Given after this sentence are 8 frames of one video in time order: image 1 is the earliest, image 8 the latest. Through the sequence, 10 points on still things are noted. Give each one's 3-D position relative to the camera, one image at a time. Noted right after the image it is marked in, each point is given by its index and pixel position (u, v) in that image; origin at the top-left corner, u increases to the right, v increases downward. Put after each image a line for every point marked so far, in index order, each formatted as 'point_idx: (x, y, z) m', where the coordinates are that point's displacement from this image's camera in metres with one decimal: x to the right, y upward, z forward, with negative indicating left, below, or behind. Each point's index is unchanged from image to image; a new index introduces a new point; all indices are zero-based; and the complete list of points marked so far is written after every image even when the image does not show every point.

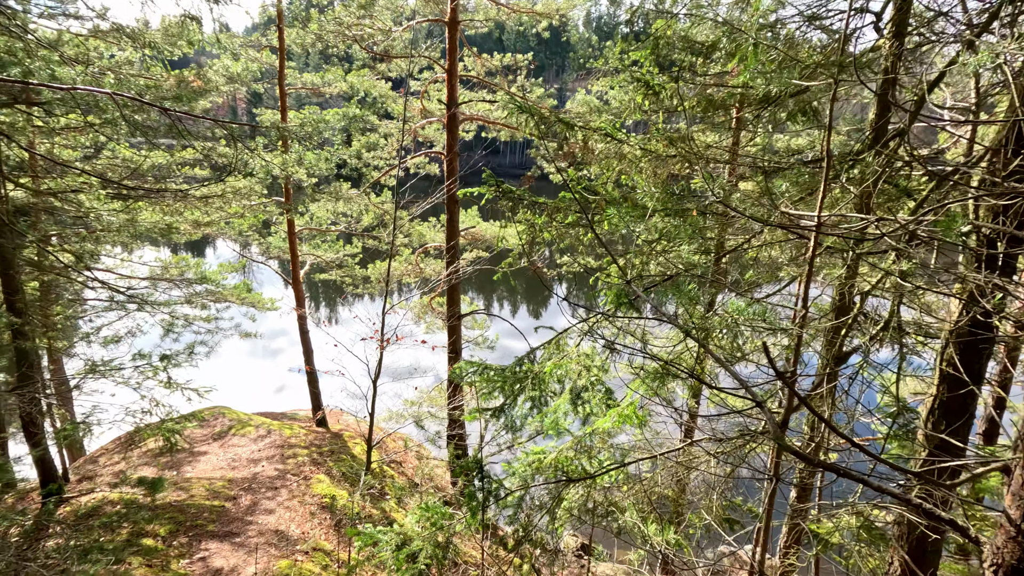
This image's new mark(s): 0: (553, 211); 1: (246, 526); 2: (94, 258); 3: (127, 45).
0: (+0.3, +0.6, +4.0) m
1: (-2.3, -2.1, +4.7) m
2: (-5.3, +0.4, +6.7) m
3: (-4.1, +2.6, +5.7) m
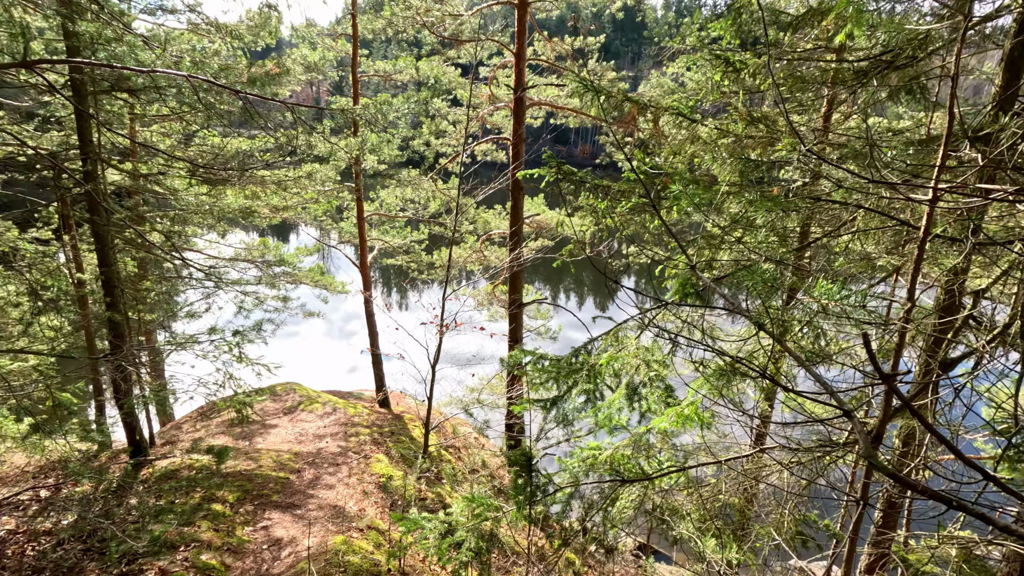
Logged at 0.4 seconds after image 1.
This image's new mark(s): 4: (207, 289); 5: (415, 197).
0: (+0.7, +0.6, +3.8) m
1: (-1.8, -1.9, +4.8) m
2: (-4.4, +0.7, +7.2) m
3: (-3.4, +2.9, +6.0) m
4: (-4.0, 0.0, +7.0) m
5: (-1.7, +1.6, +9.5) m
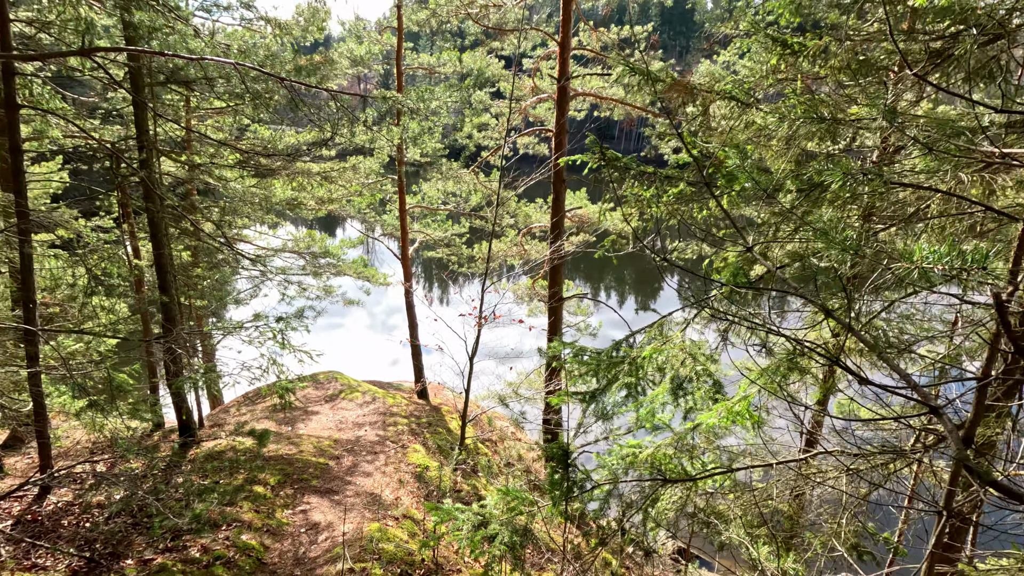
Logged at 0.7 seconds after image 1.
0: (+1.0, +0.7, +3.6) m
1: (-1.5, -1.8, +4.9) m
2: (-3.9, +0.8, +7.4) m
3: (-2.9, +3.0, +6.2) m
4: (-3.4, +0.1, +7.2) m
5: (-1.0, +1.7, +9.5) m
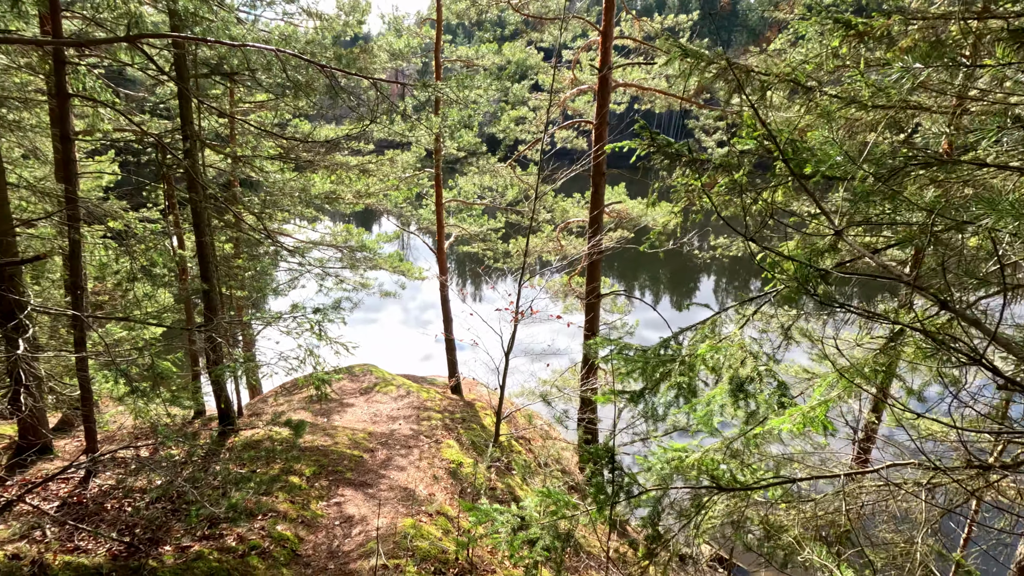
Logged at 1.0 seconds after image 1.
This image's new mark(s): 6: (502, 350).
0: (+1.3, +0.7, +3.4) m
1: (-1.2, -1.7, +4.8) m
2: (-3.4, +0.9, +7.5) m
3: (-2.4, +3.1, +6.2) m
4: (-3.0, +0.2, +7.2) m
5: (-0.3, +1.8, +9.4) m
6: (-0.1, -0.8, +7.3) m
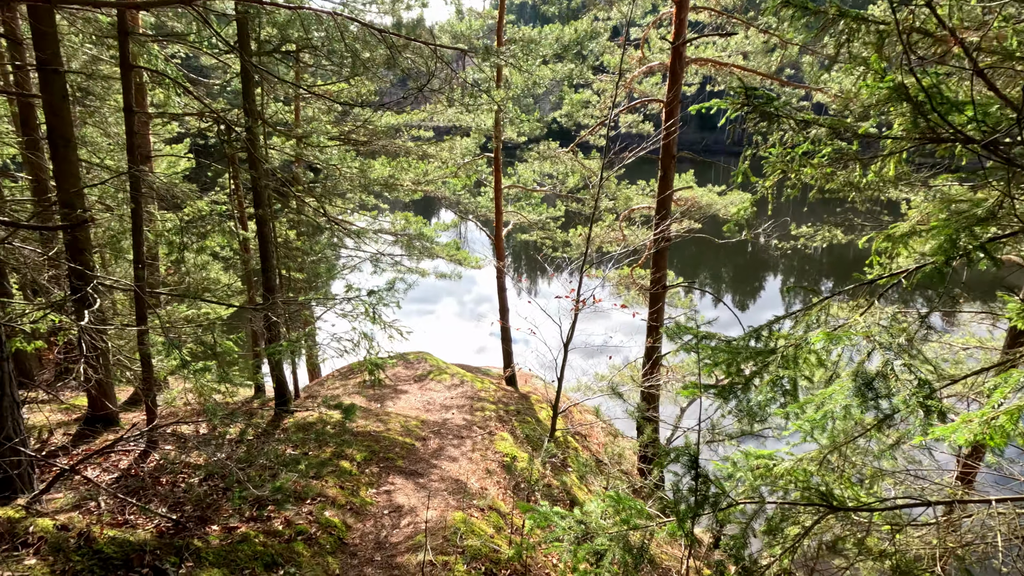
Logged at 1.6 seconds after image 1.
0: (+1.7, +0.8, +3.0) m
1: (-0.7, -1.6, +4.7) m
2: (-2.5, +1.2, +7.5) m
3: (-1.7, +3.3, +6.1) m
4: (-2.2, +0.5, +7.2) m
5: (+0.7, +2.0, +9.1) m
6: (+0.6, -0.7, +7.0) m
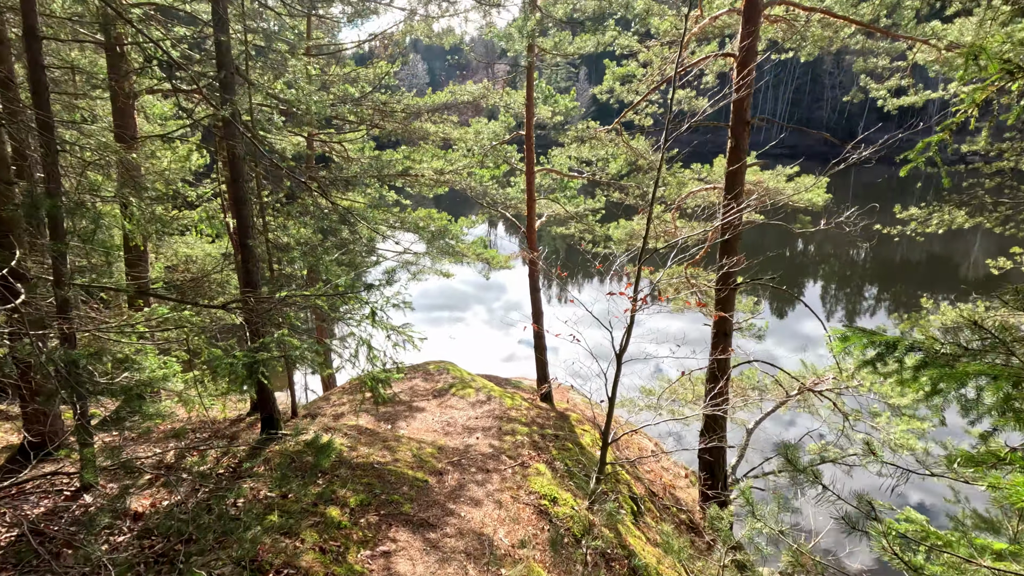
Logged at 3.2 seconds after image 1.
0: (+1.9, +0.9, +1.8) m
1: (-0.4, -1.5, +3.6) m
2: (-2.1, +1.2, +6.6) m
3: (-1.3, +3.3, +5.1) m
4: (-1.8, +0.5, +6.3) m
5: (+1.2, +2.0, +8.0) m
6: (+1.0, -0.7, +5.9) m
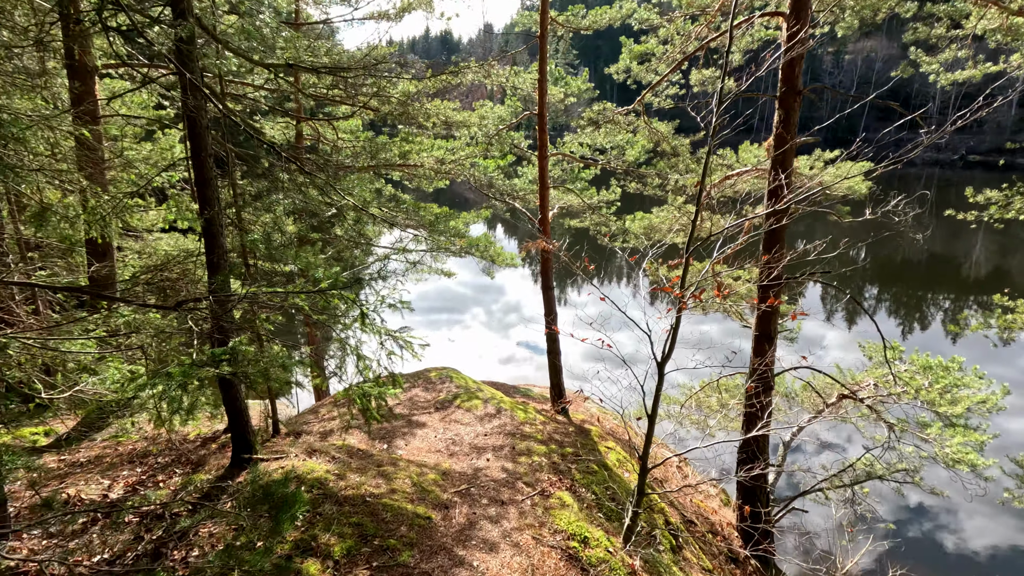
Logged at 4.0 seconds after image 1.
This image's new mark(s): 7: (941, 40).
0: (+2.0, +0.9, +1.1) m
1: (-0.3, -1.5, +2.9) m
2: (-2.0, +1.2, +5.9) m
3: (-1.2, +3.3, +4.4) m
4: (-1.6, +0.5, +5.6) m
5: (+1.3, +2.0, +7.3) m
6: (+1.1, -0.7, +5.2) m
7: (+4.6, +2.6, +5.7) m
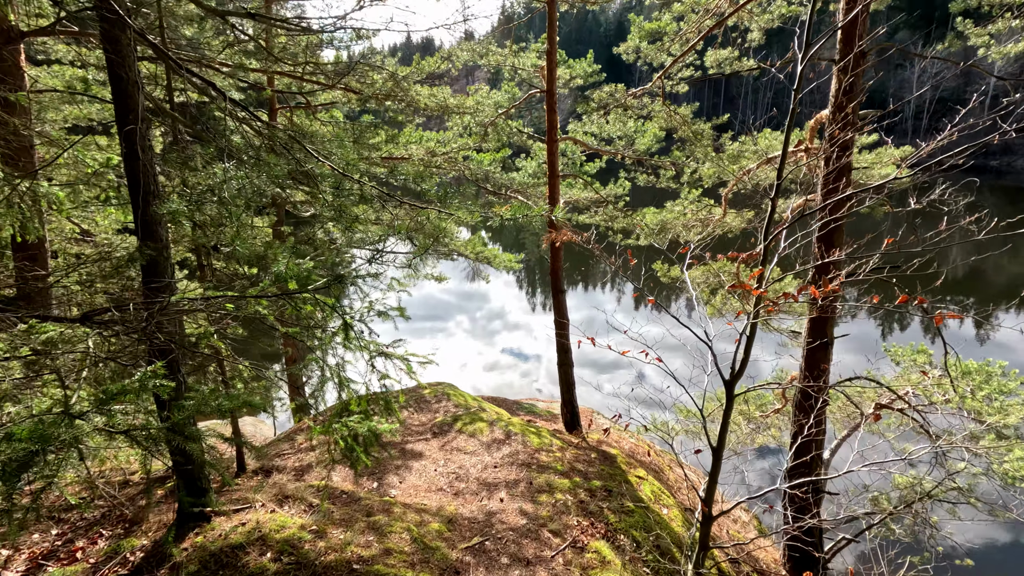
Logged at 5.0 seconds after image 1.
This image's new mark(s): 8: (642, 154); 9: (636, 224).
0: (+2.2, +1.0, +0.4) m
1: (-0.1, -1.5, +2.1) m
2: (-2.0, +1.1, +5.1) m
3: (-1.1, +3.3, +3.7) m
4: (-1.6, +0.4, +4.8) m
5: (+1.3, +1.9, +6.6) m
6: (+1.2, -0.7, +4.4) m
7: (+4.6, +2.7, +5.1) m
8: (+1.6, +1.7, +6.8) m
9: (+1.6, +0.8, +6.7) m
